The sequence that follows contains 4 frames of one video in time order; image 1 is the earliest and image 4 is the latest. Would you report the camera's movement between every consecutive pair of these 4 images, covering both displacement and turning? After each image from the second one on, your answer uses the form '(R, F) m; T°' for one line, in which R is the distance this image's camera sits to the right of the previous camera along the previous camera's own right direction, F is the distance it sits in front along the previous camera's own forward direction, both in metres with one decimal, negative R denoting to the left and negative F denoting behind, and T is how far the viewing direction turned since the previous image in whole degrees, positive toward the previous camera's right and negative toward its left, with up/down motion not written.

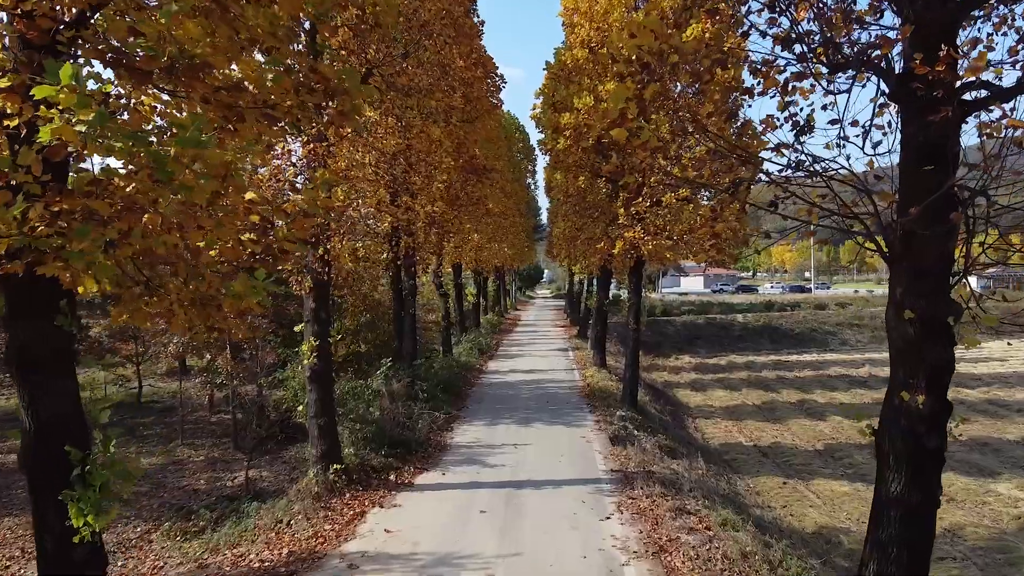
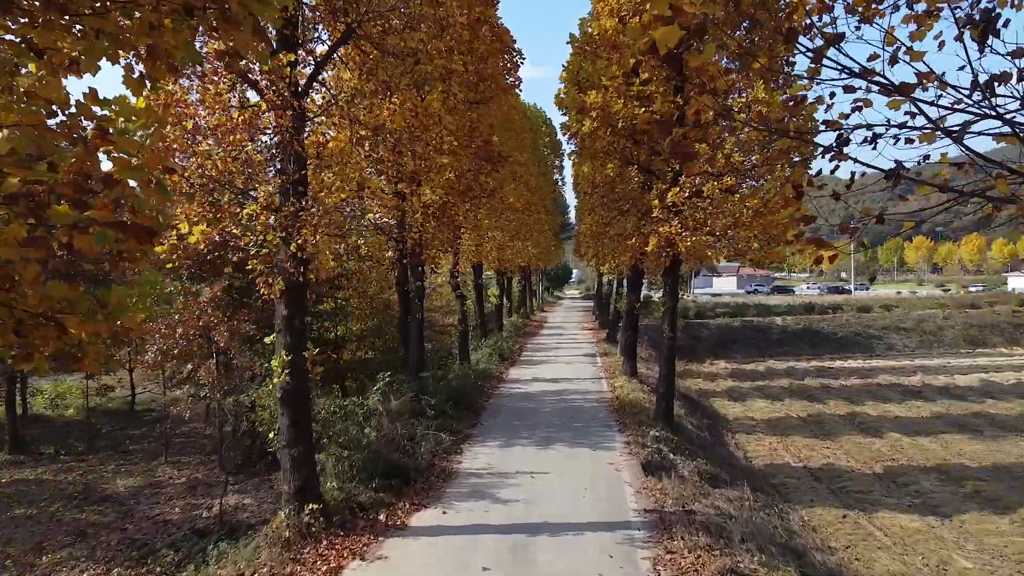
(+0.1, +1.4) m; -2°
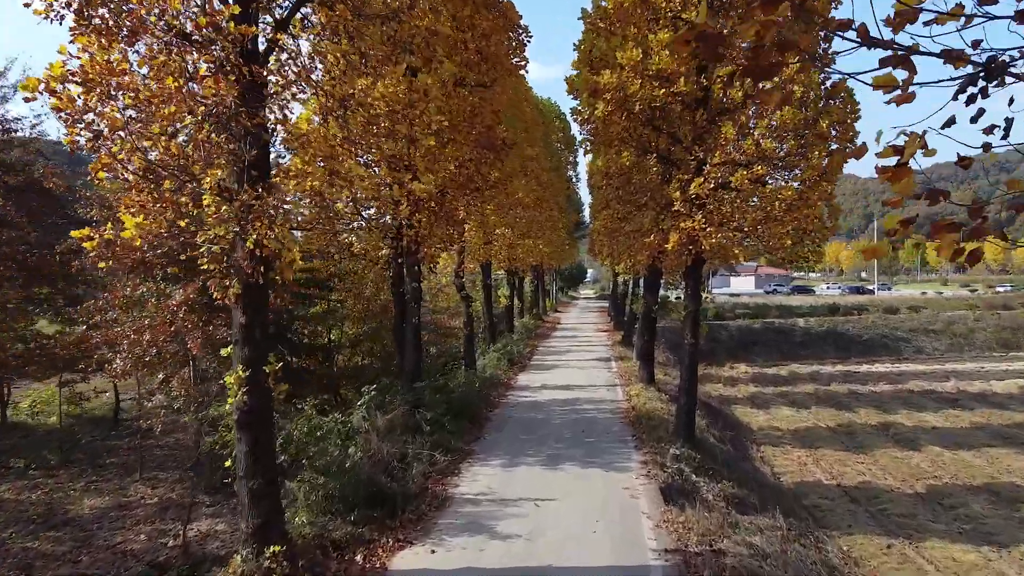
(+0.1, +1.0) m; -1°
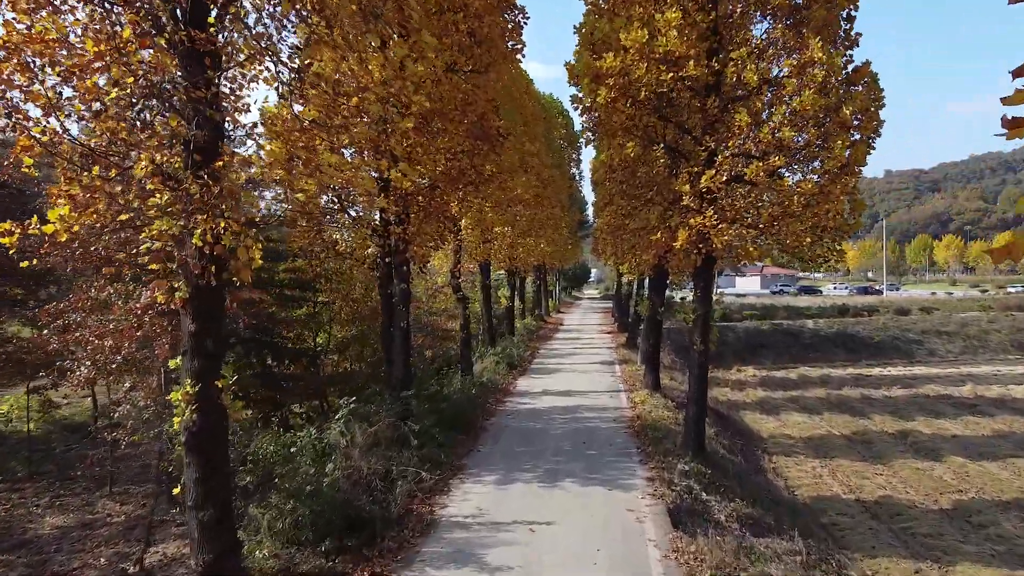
(+0.1, +0.7) m; 0°
